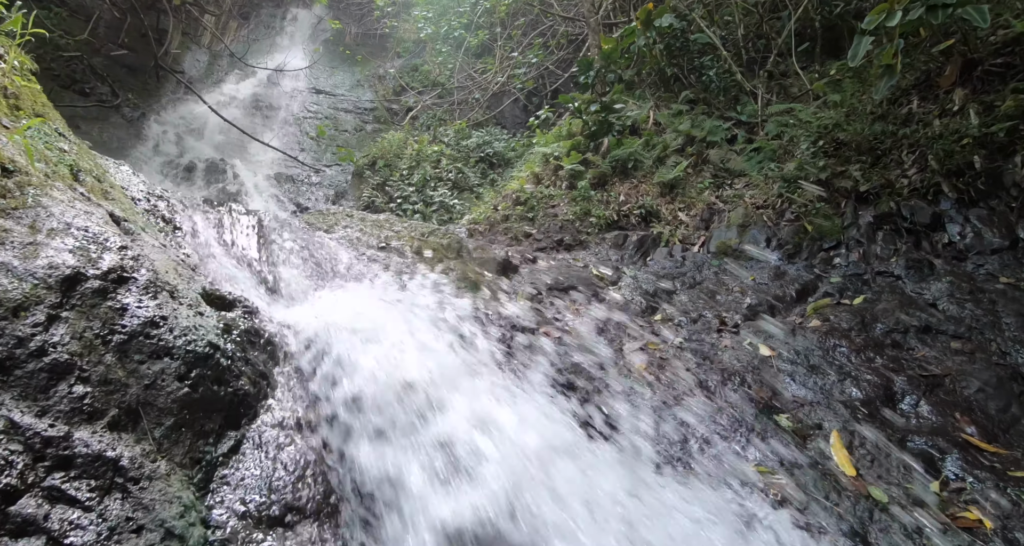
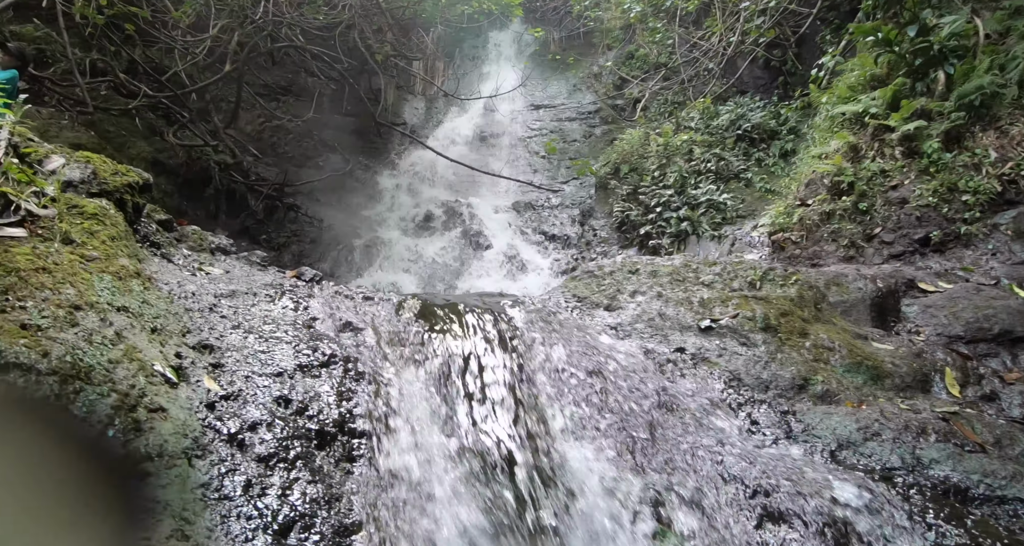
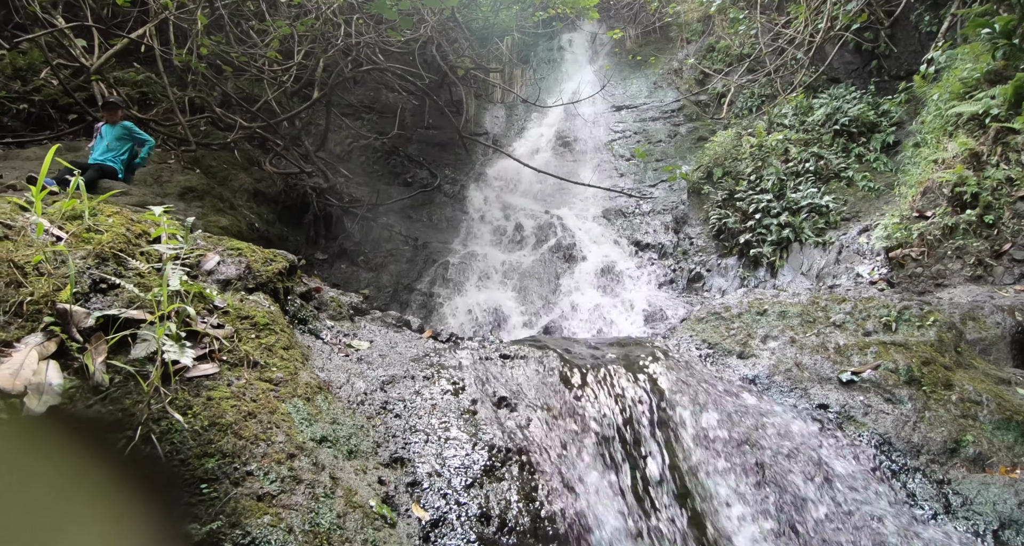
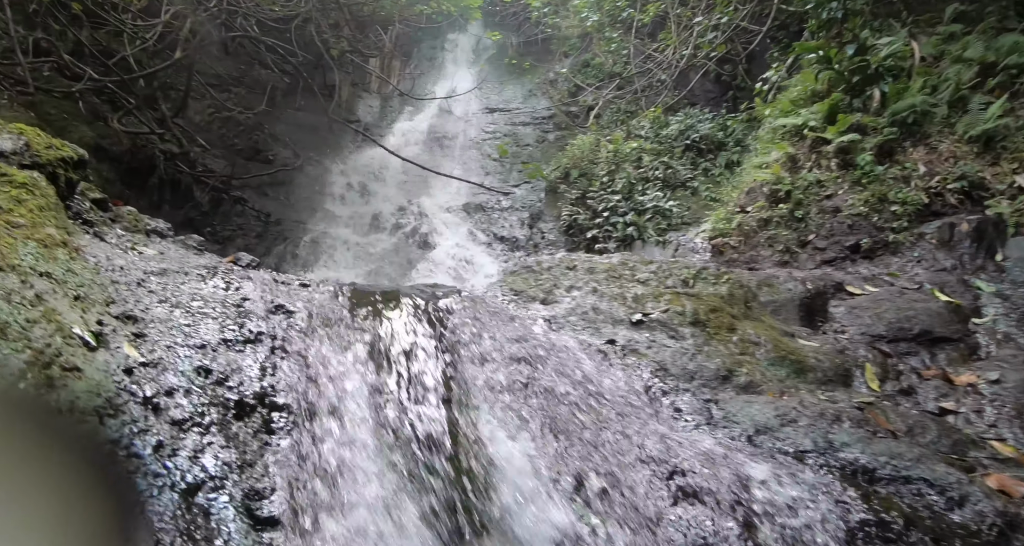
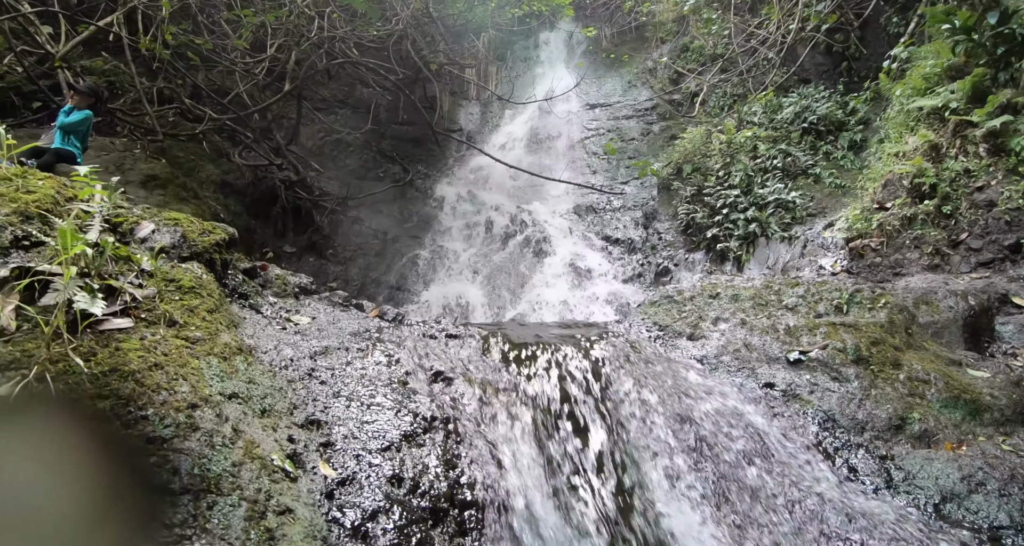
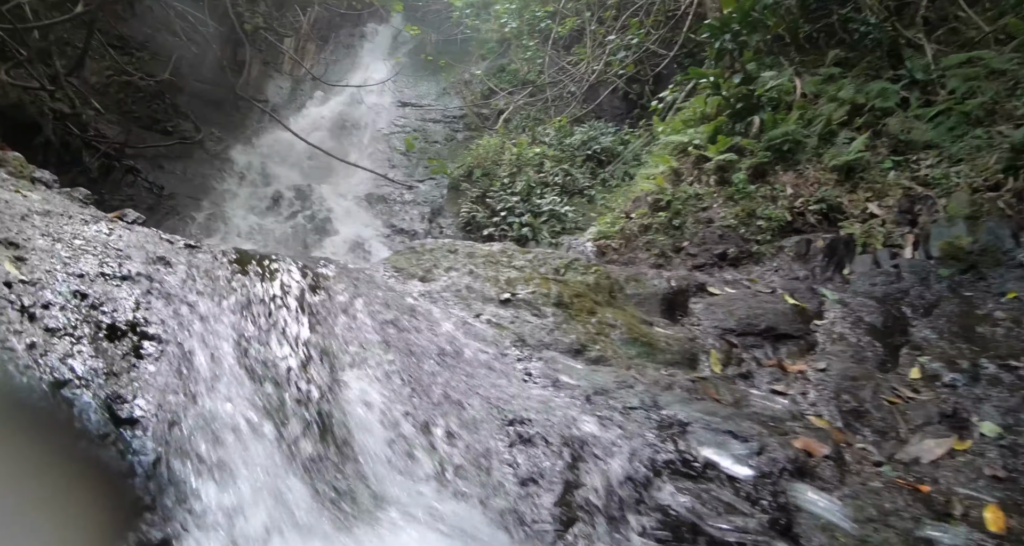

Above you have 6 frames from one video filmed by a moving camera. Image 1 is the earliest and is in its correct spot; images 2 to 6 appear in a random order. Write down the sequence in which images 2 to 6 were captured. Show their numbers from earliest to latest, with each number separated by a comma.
6, 4, 2, 5, 3
